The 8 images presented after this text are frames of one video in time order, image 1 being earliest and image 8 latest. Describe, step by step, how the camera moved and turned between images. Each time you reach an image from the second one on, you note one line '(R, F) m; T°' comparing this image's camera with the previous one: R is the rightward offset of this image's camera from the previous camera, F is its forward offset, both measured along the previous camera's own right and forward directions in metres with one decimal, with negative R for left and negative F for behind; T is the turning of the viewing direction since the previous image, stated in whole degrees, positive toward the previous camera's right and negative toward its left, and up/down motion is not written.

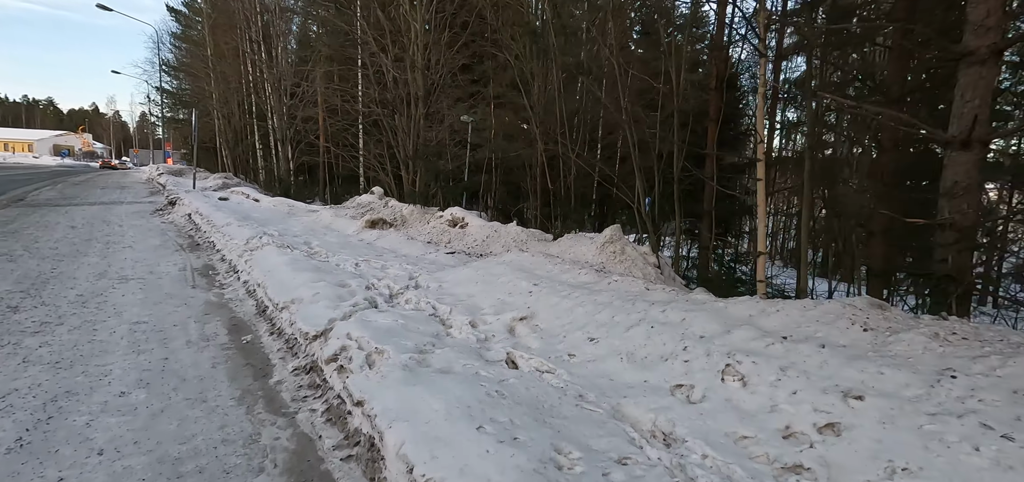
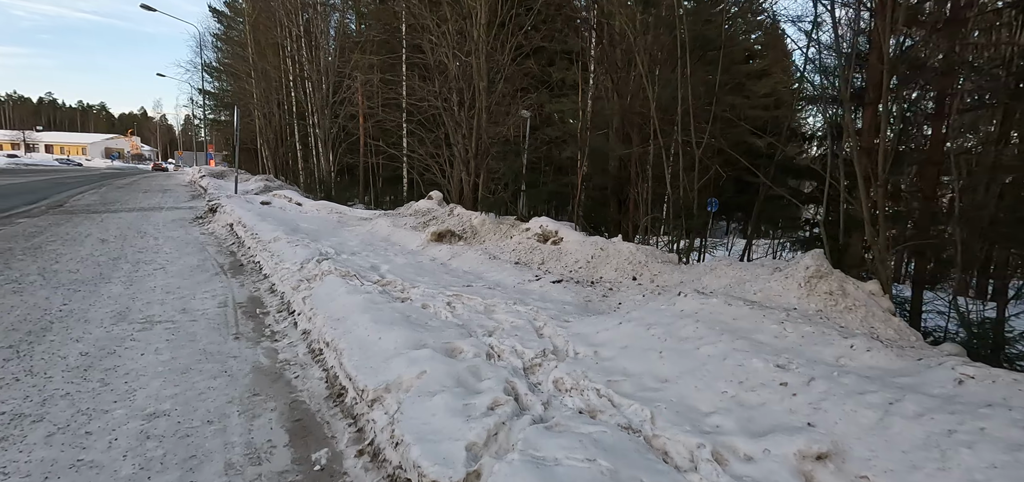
(-1.0, +1.6) m; -3°
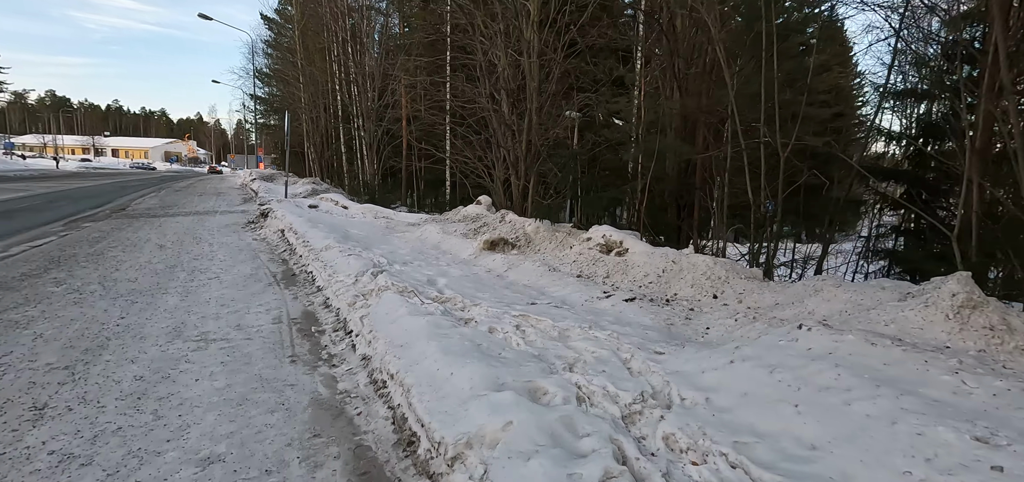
(-0.3, +0.4) m; -4°
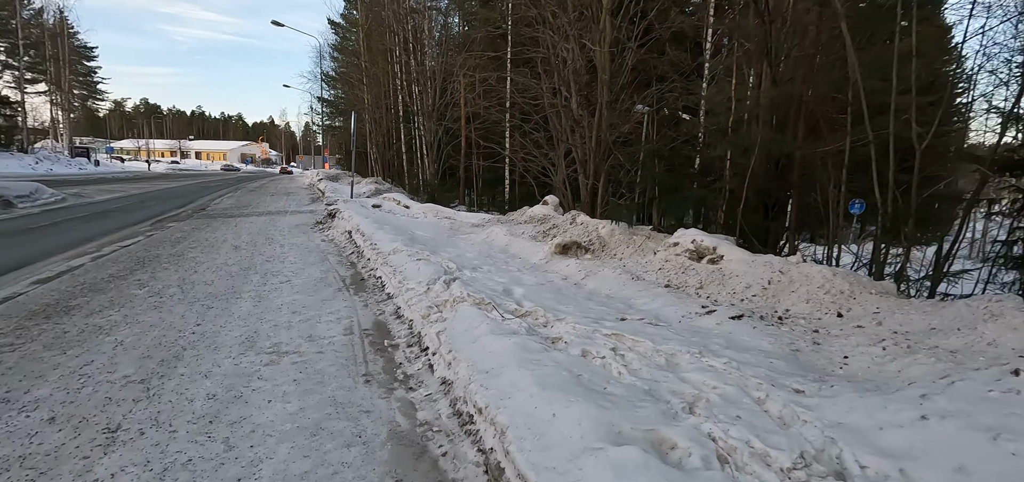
(-0.3, +0.4) m; -6°
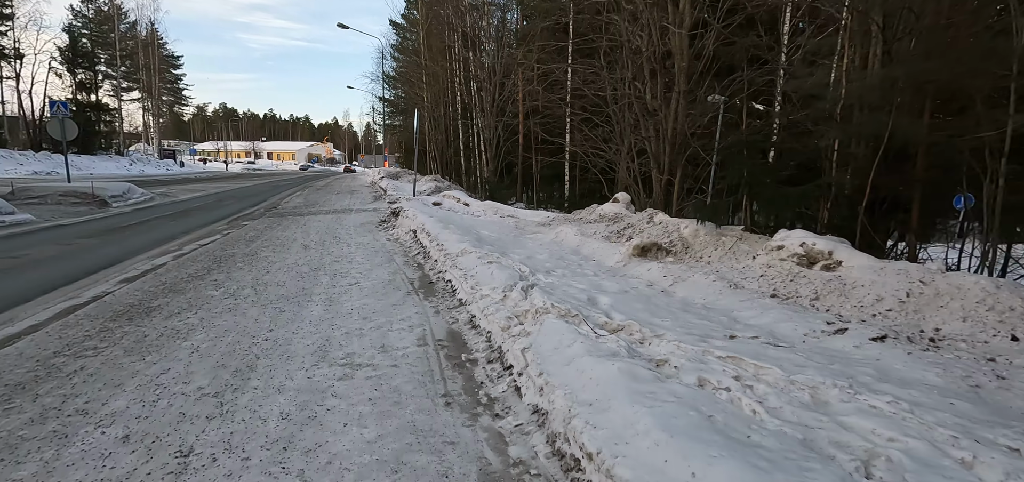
(-0.3, +0.4) m; -6°
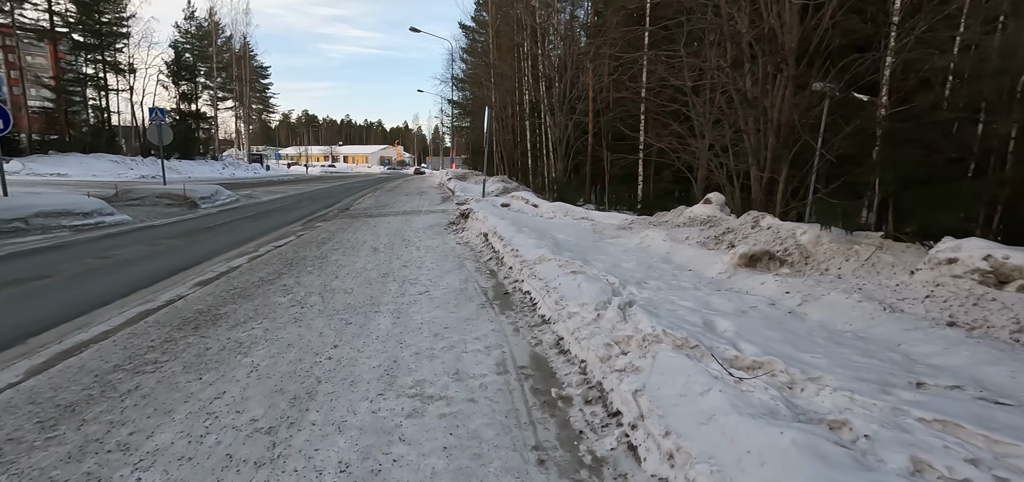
(-0.3, +0.8) m; -7°
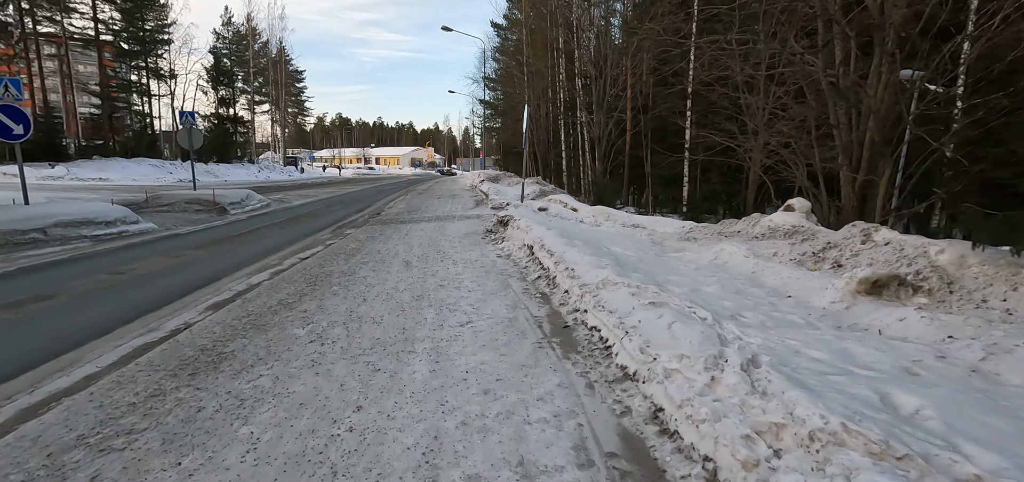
(-0.3, +1.2) m; -3°
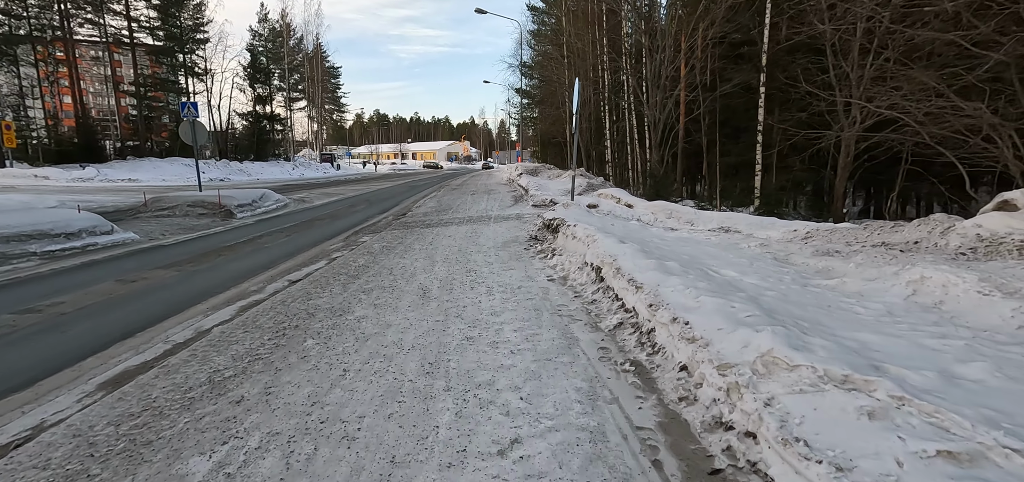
(-0.3, +2.8) m; -4°
